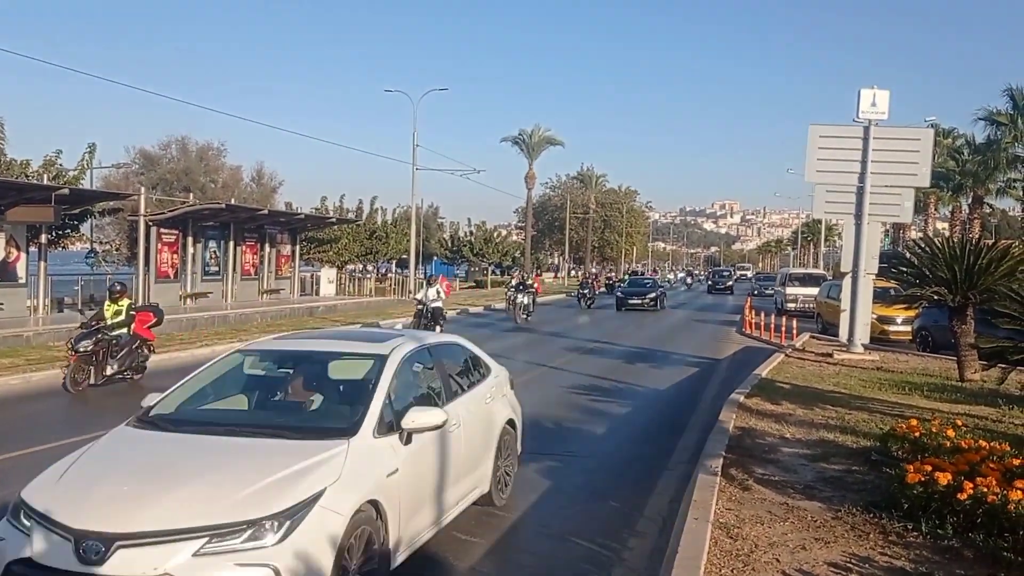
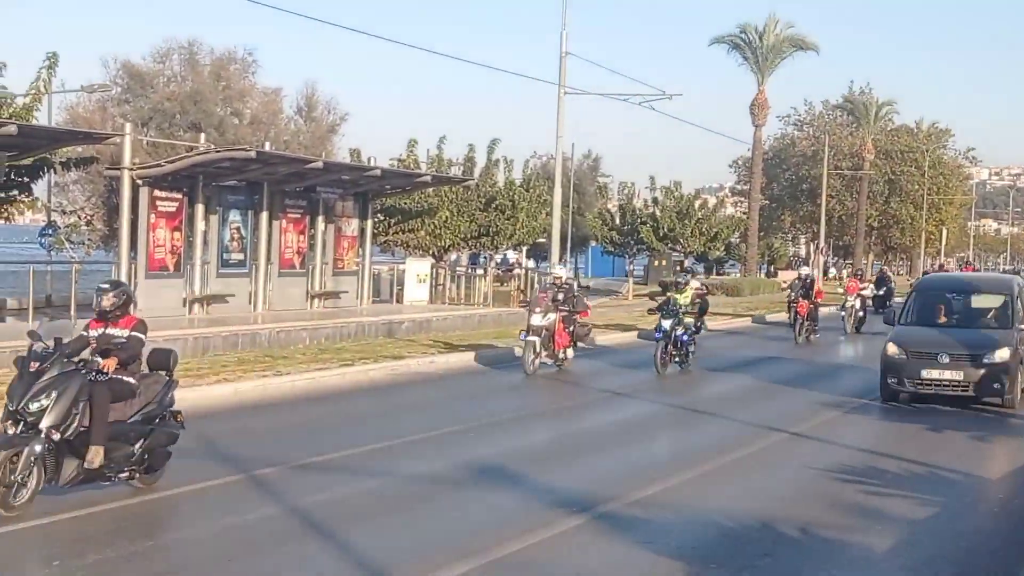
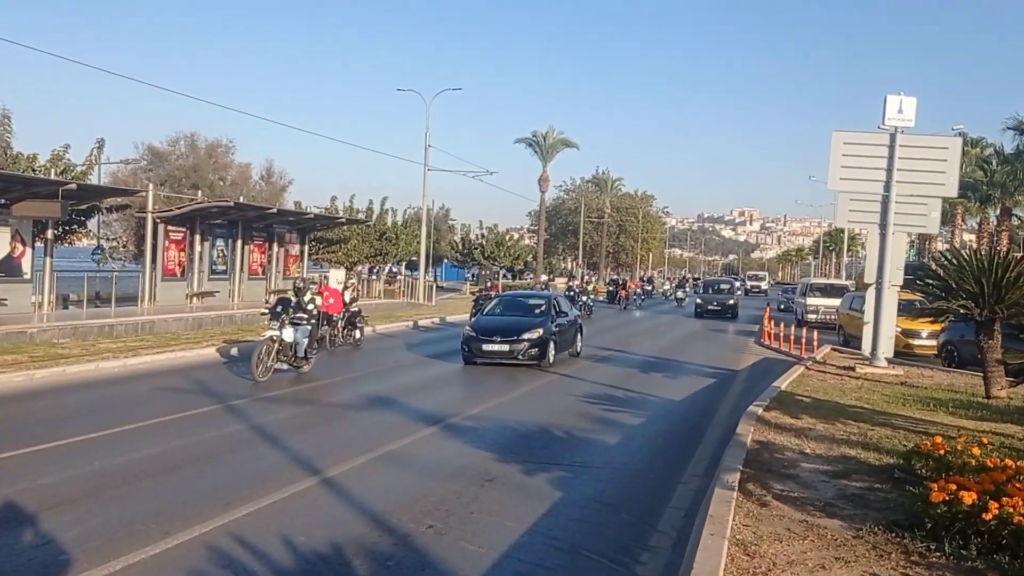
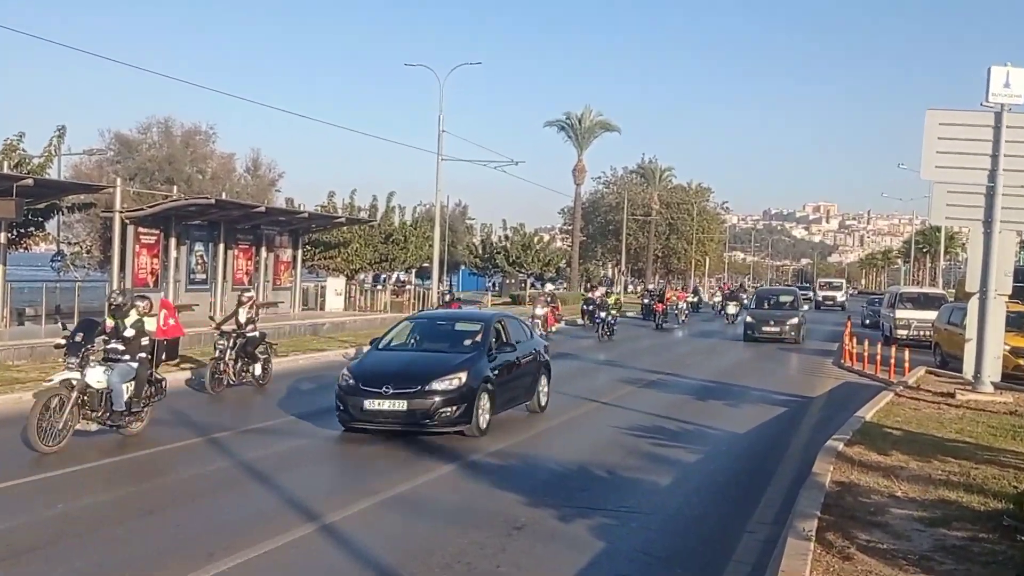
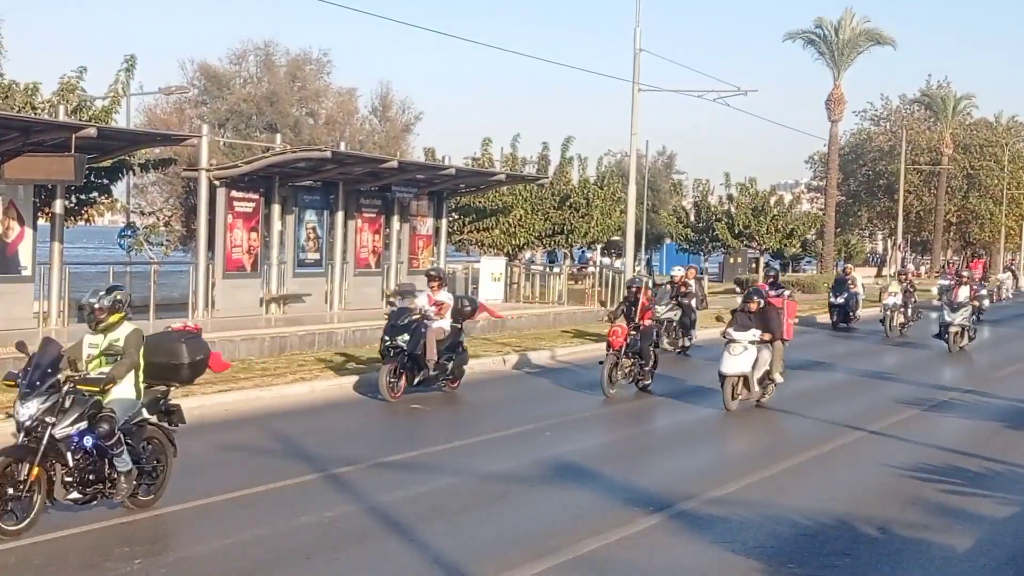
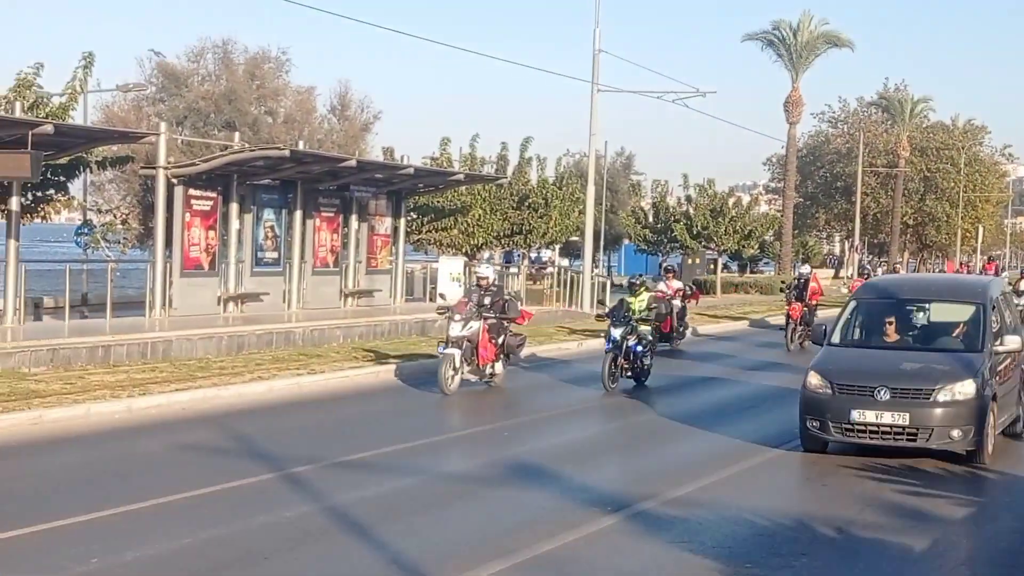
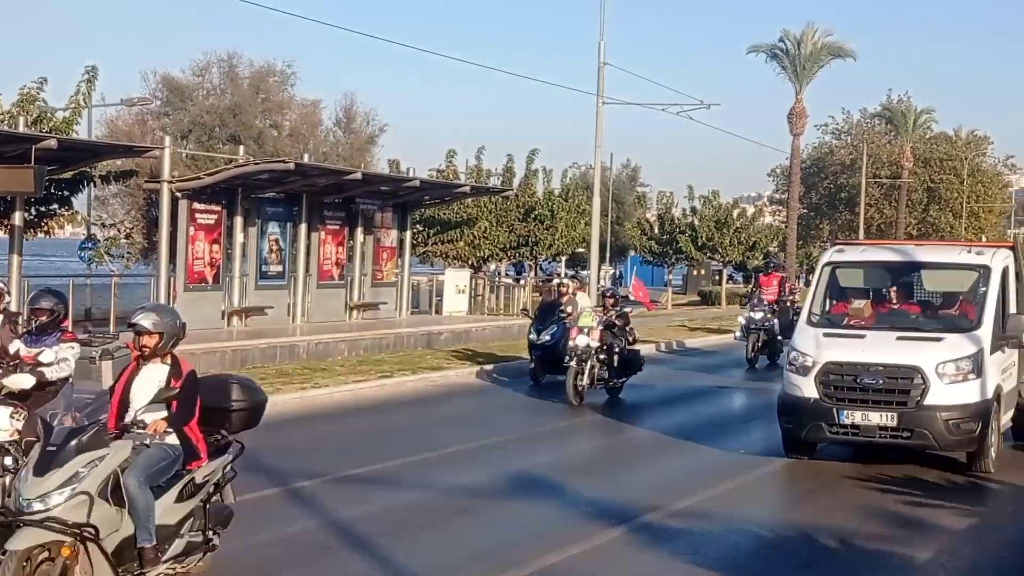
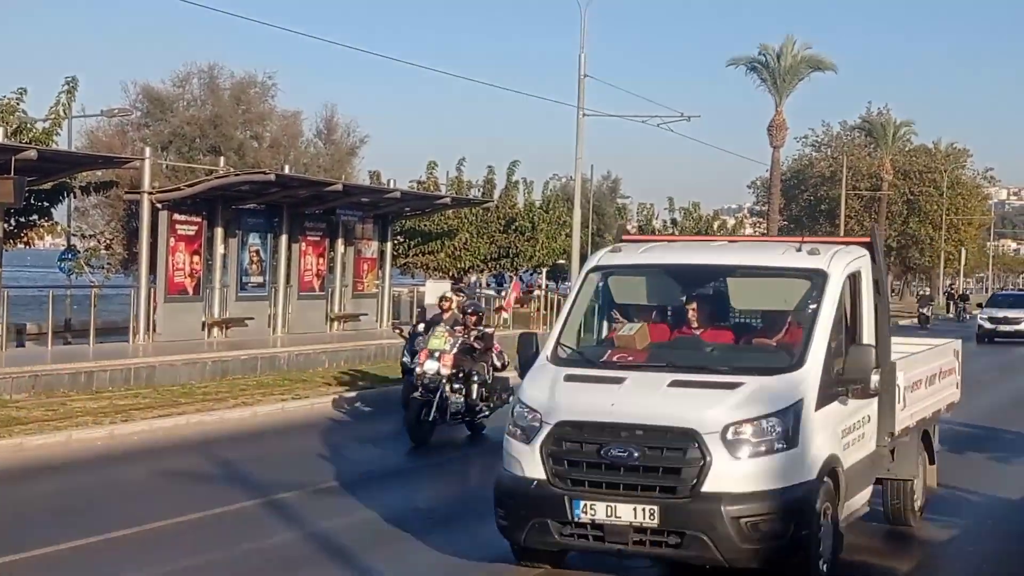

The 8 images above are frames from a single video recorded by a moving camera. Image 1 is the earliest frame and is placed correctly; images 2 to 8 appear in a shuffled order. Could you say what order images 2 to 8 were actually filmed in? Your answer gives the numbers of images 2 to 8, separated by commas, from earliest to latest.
3, 4, 2, 6, 5, 7, 8
